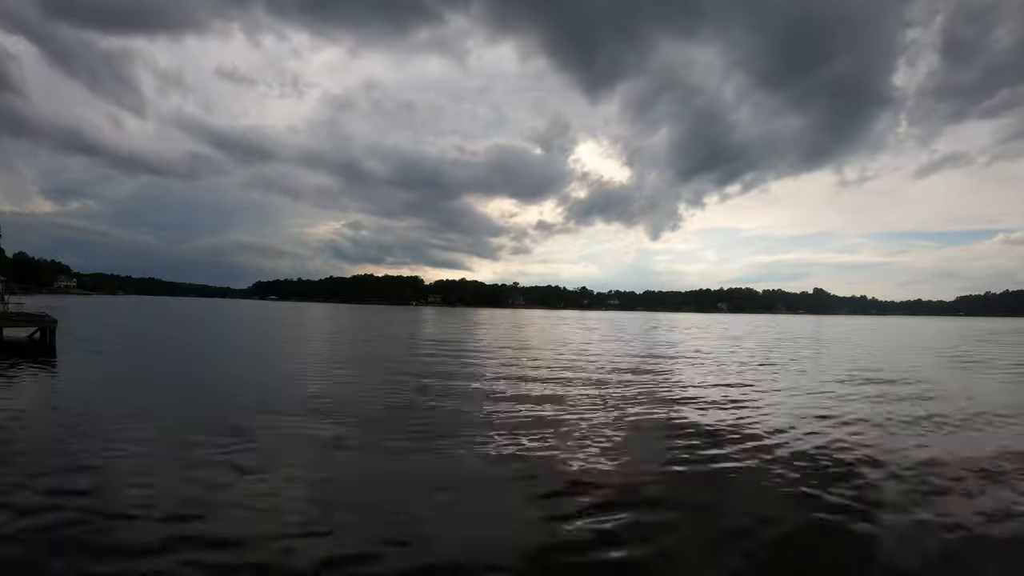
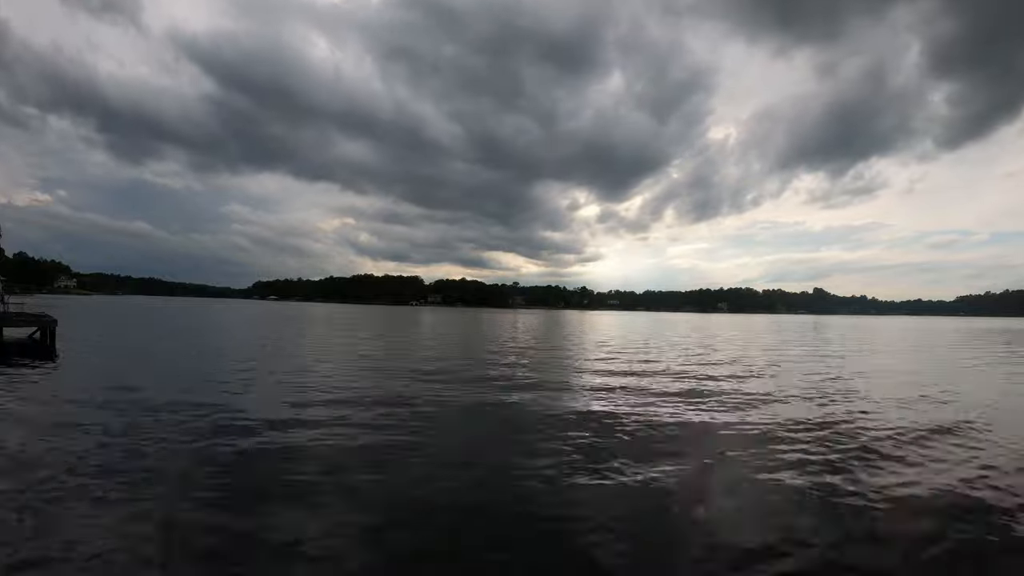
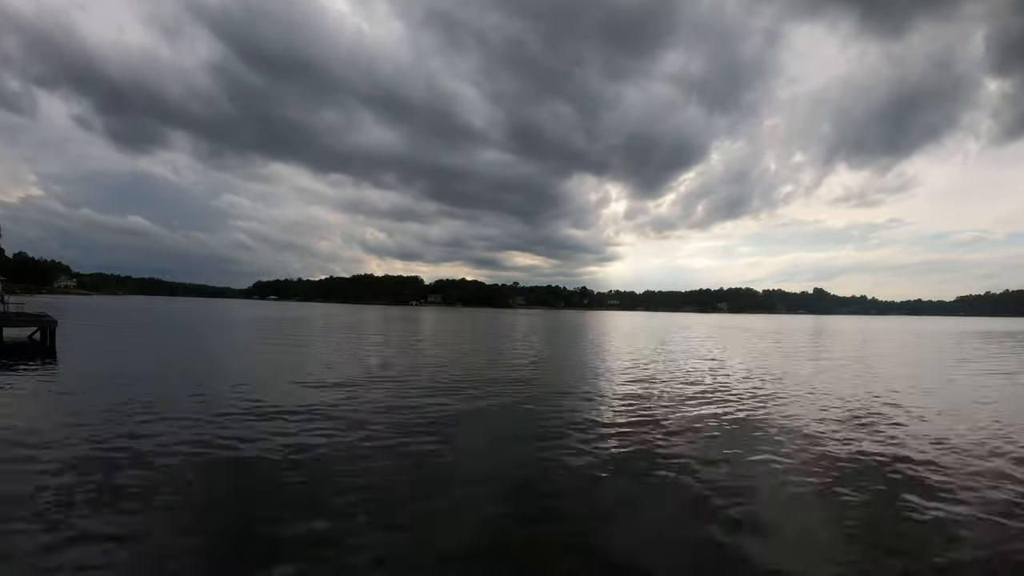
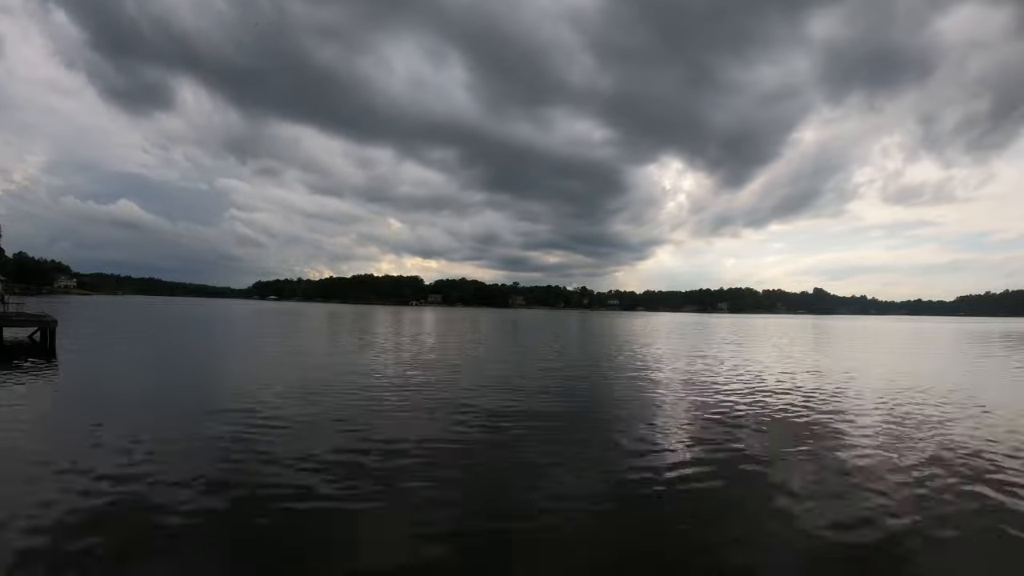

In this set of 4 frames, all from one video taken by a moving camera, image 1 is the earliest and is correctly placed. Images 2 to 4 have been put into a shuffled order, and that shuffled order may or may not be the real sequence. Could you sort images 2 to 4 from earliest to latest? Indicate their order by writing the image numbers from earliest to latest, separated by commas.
2, 3, 4
